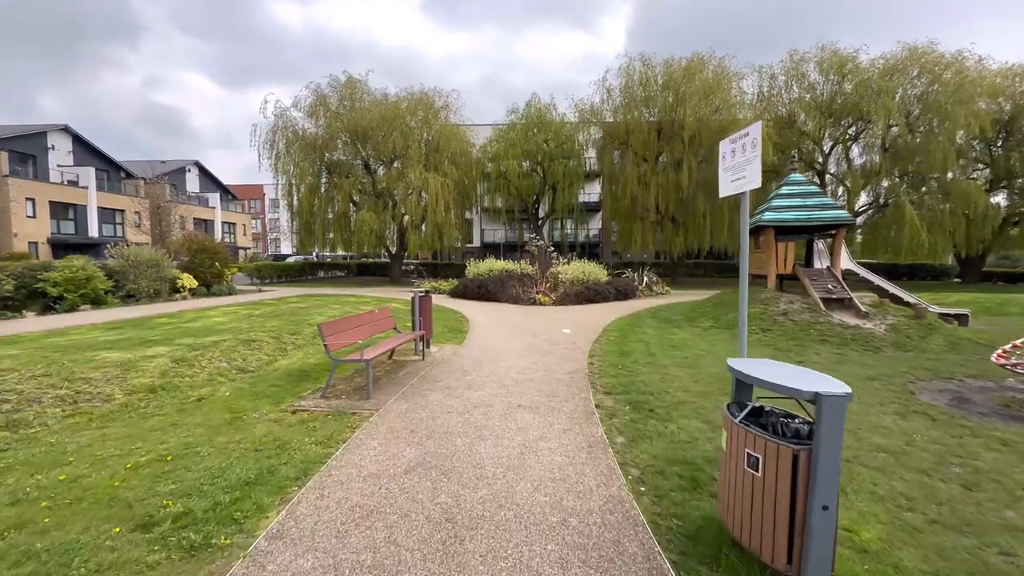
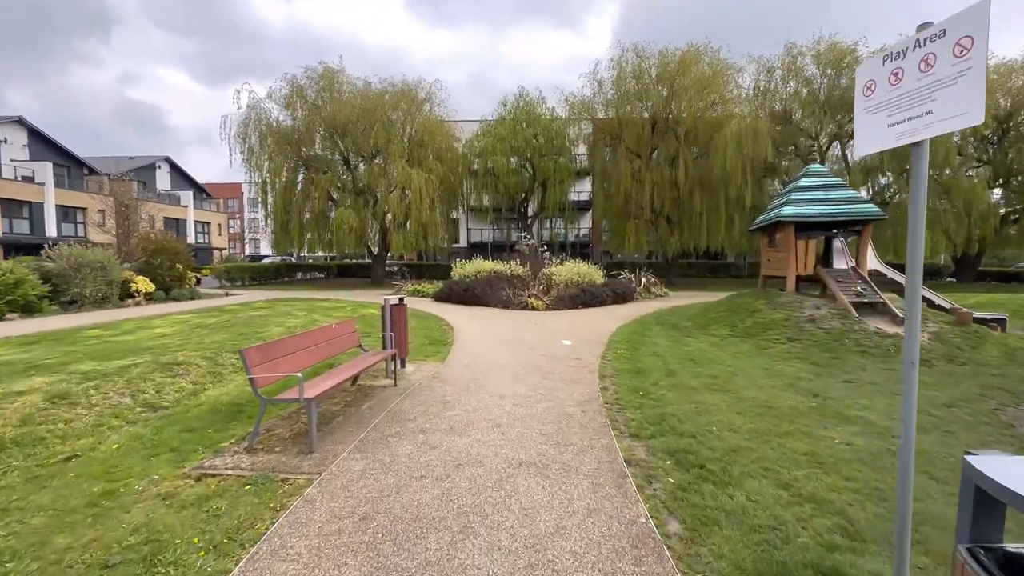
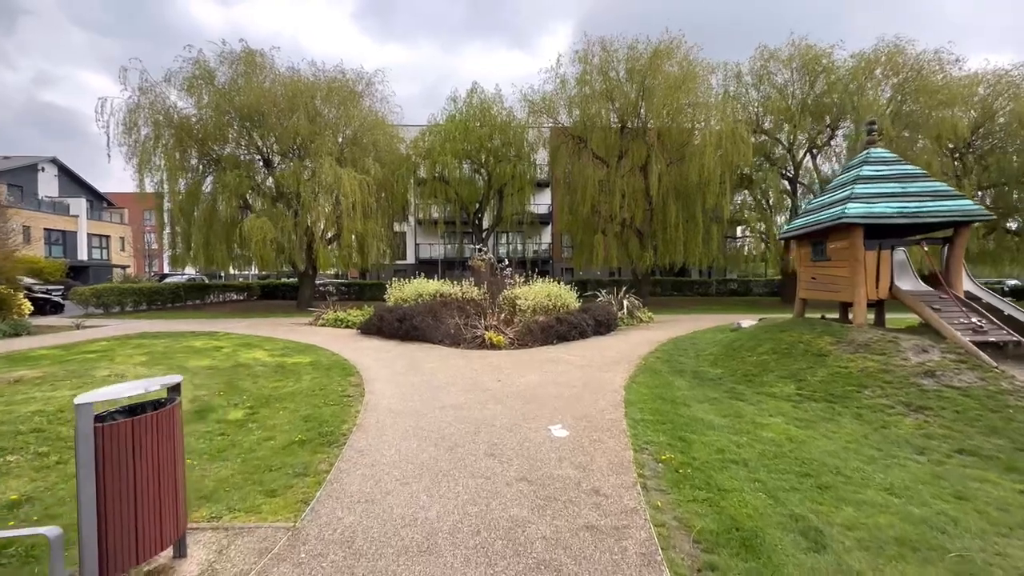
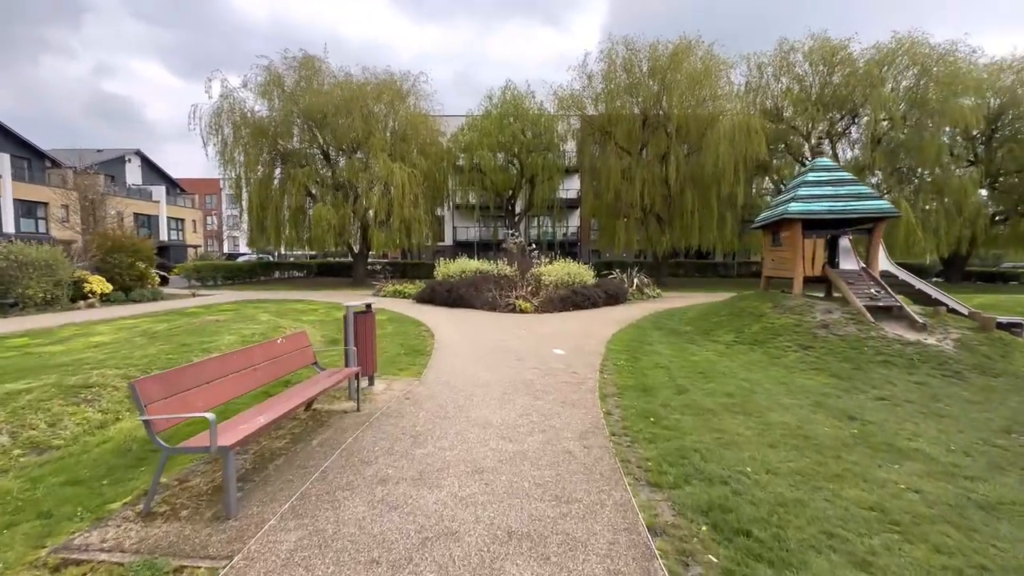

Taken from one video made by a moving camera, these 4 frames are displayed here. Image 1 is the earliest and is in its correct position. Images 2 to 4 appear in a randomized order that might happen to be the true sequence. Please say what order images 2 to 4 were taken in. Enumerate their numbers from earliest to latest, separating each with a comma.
2, 4, 3
